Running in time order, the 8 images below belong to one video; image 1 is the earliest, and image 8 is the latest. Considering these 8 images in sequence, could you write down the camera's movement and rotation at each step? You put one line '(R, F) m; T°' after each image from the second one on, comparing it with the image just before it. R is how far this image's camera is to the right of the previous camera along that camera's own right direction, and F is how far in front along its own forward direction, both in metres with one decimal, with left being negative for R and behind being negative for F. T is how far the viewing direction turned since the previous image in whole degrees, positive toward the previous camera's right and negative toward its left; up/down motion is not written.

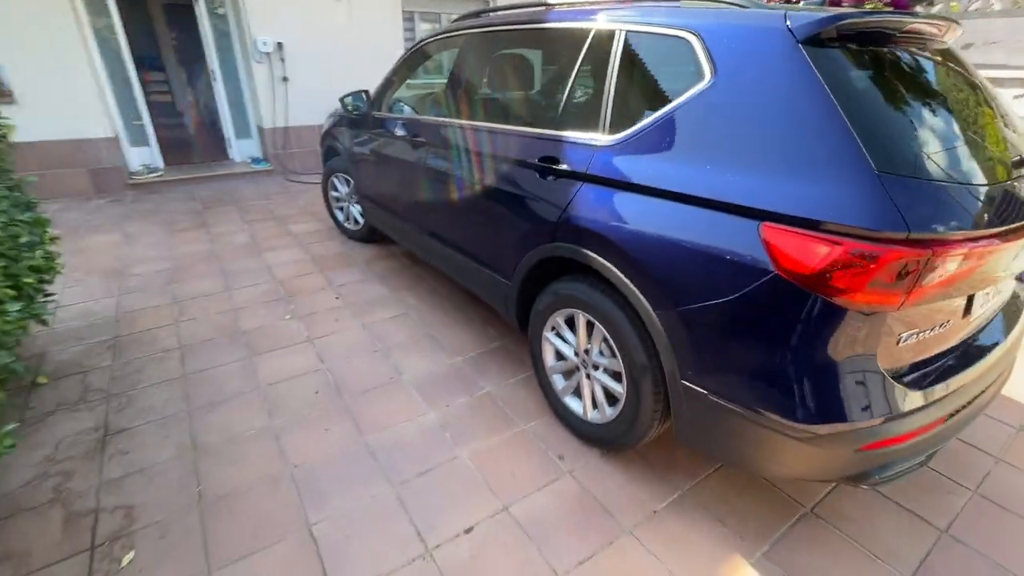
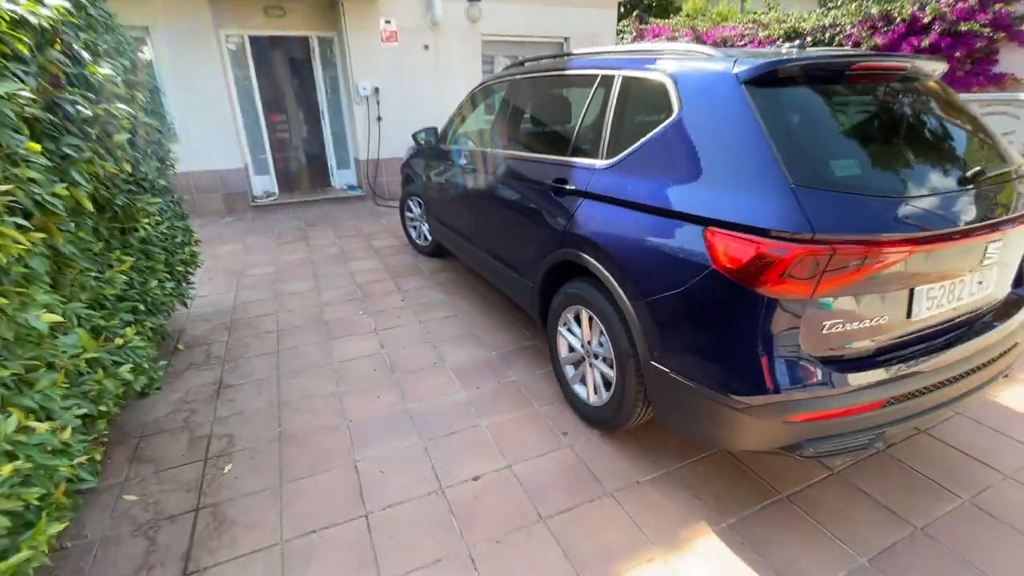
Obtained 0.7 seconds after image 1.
(+0.3, -0.4) m; -10°
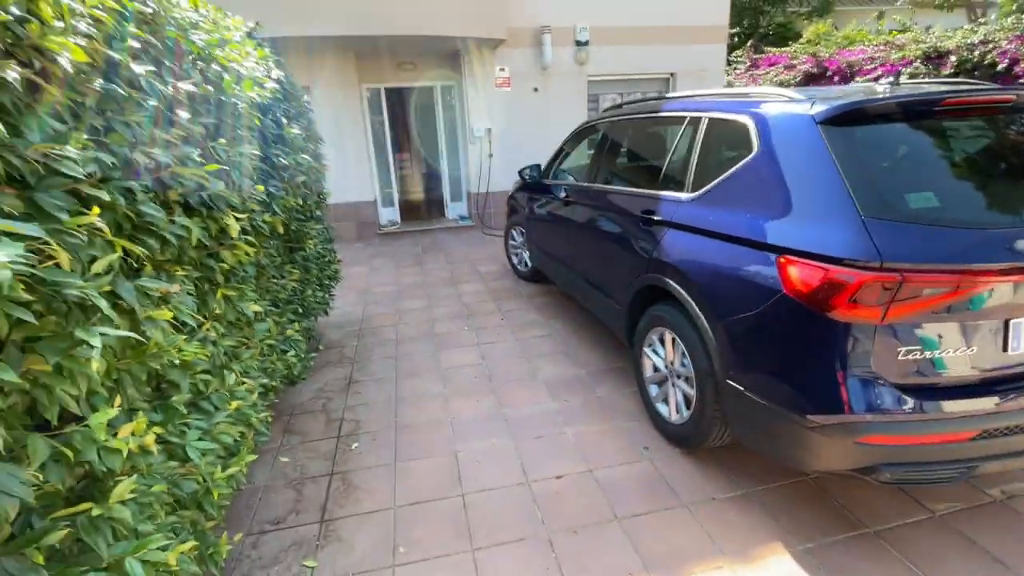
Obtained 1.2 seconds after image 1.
(+0.1, -0.3) m; -12°
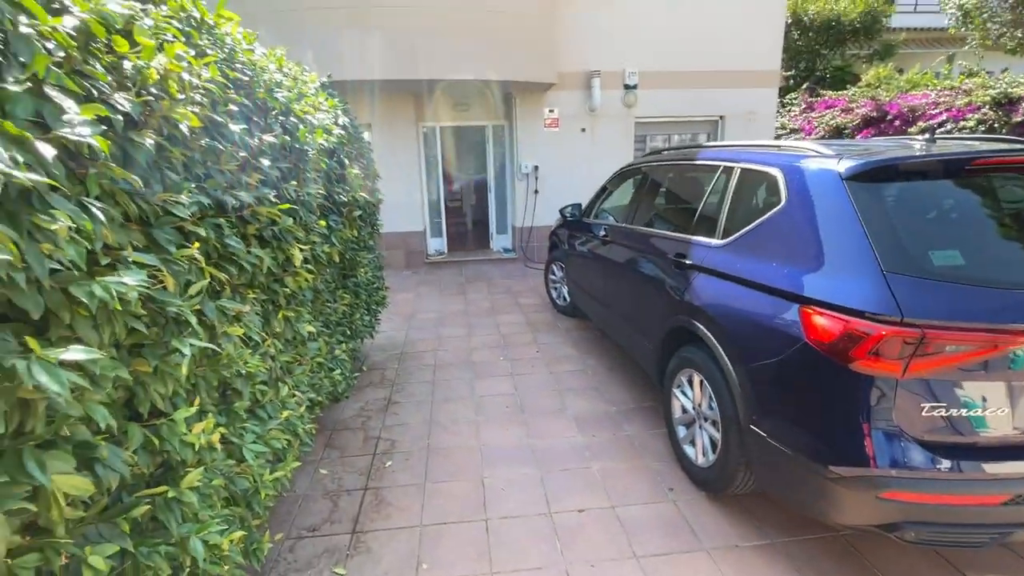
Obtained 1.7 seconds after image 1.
(+0.1, -0.1) m; -5°
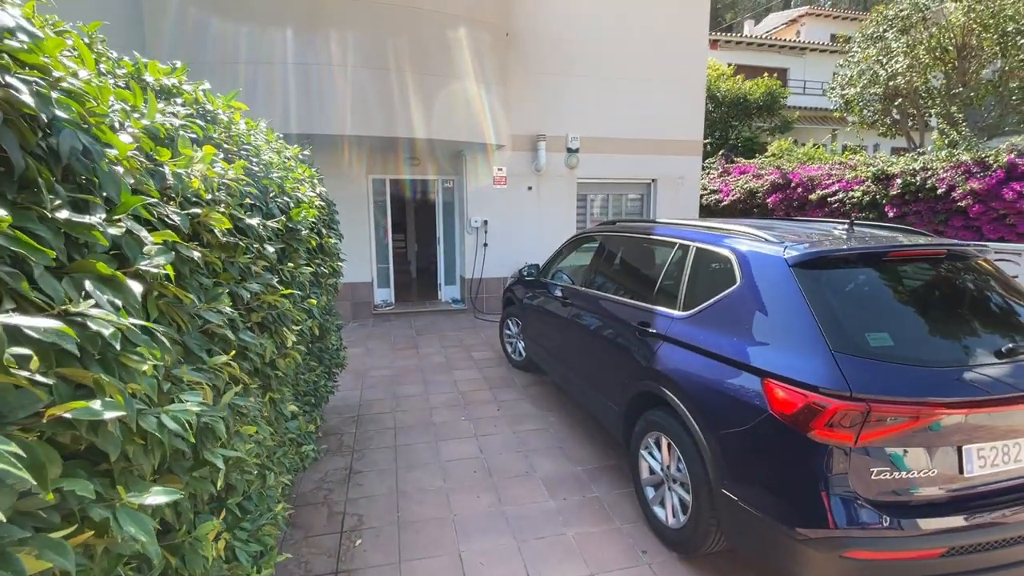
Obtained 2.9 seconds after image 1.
(-0.3, -0.1) m; +8°
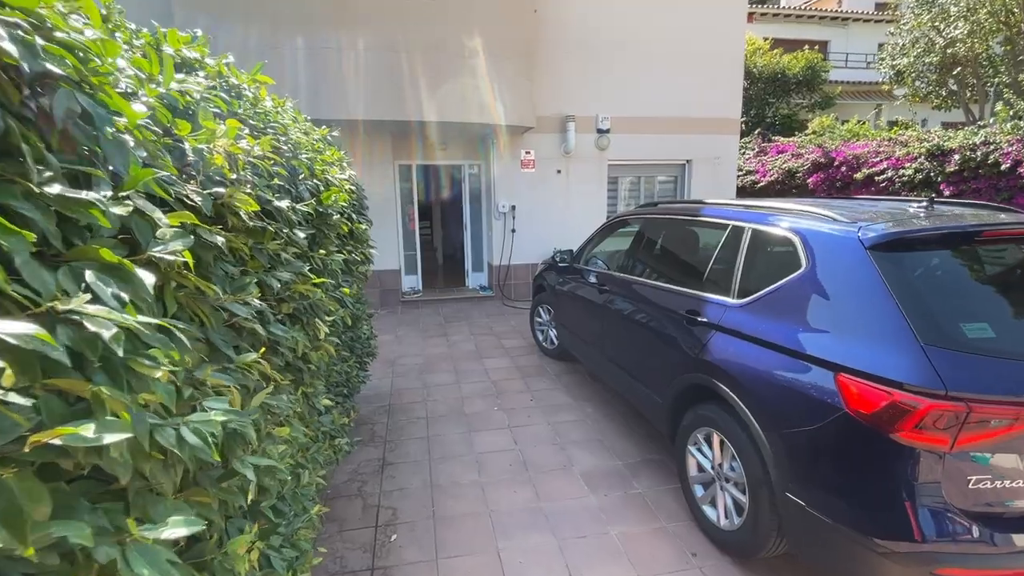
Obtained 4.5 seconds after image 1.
(-0.1, +0.2) m; -3°
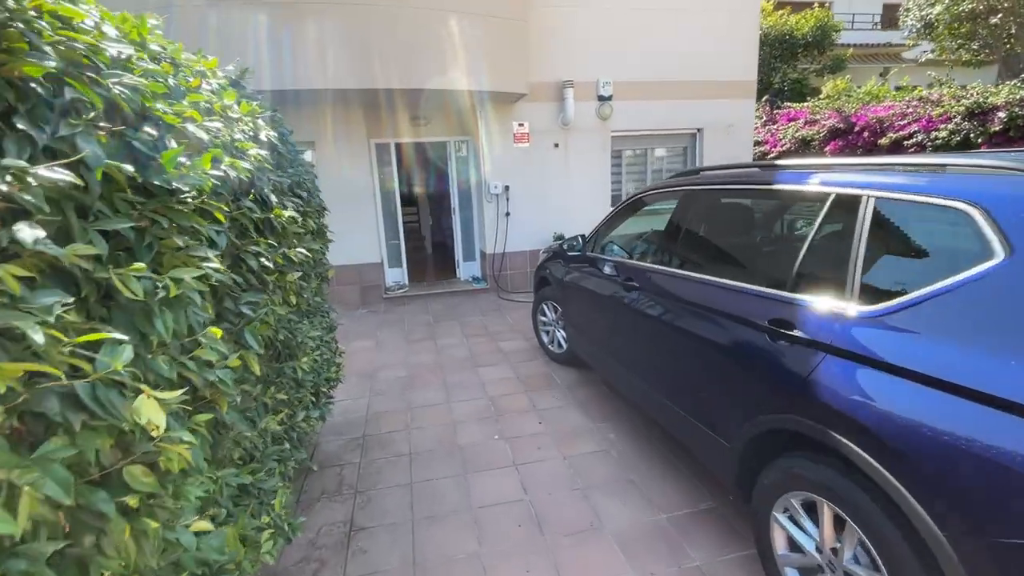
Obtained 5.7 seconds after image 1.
(0.0, +0.9) m; +1°
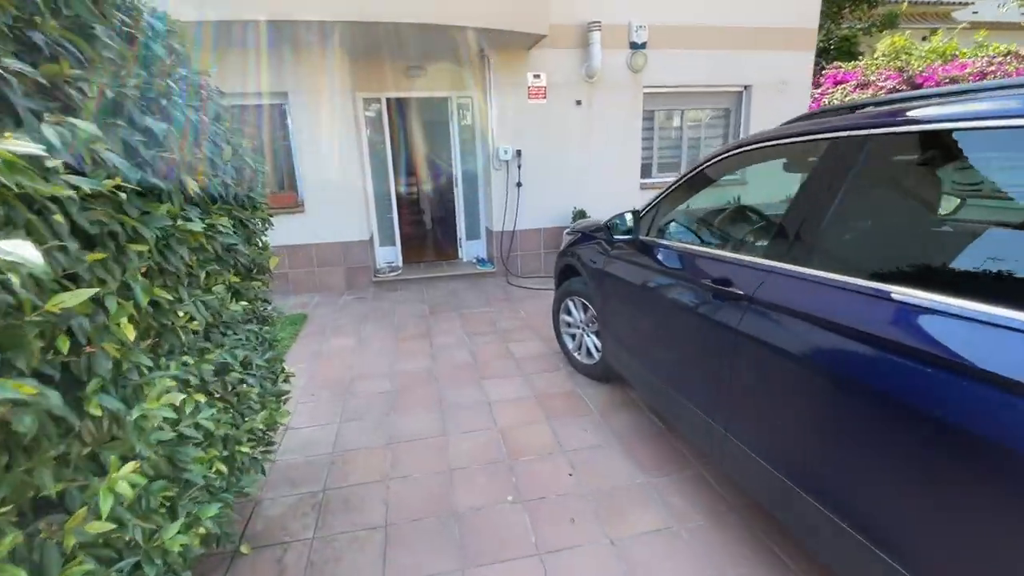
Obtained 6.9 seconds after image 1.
(-0.1, +1.1) m; 0°
